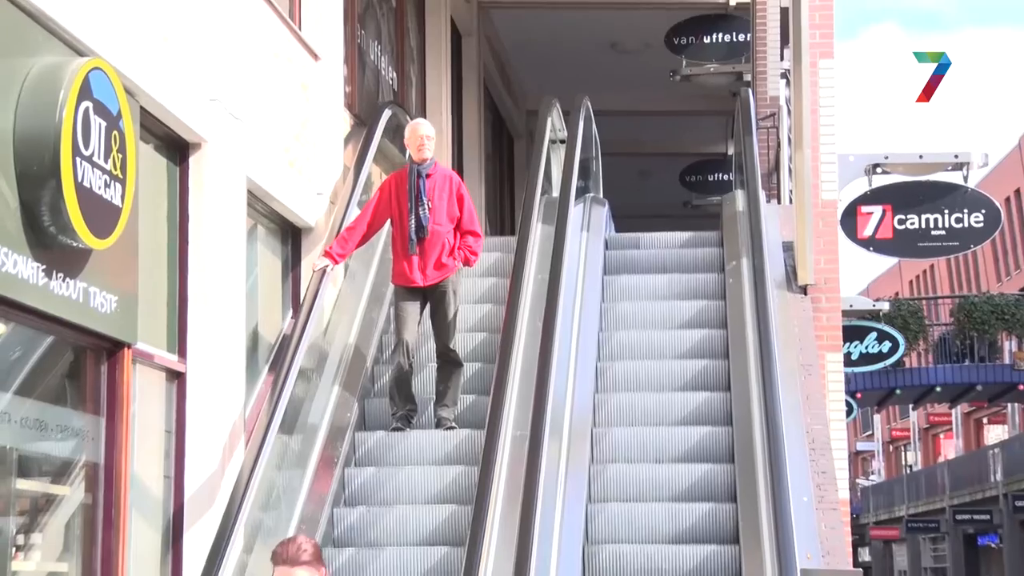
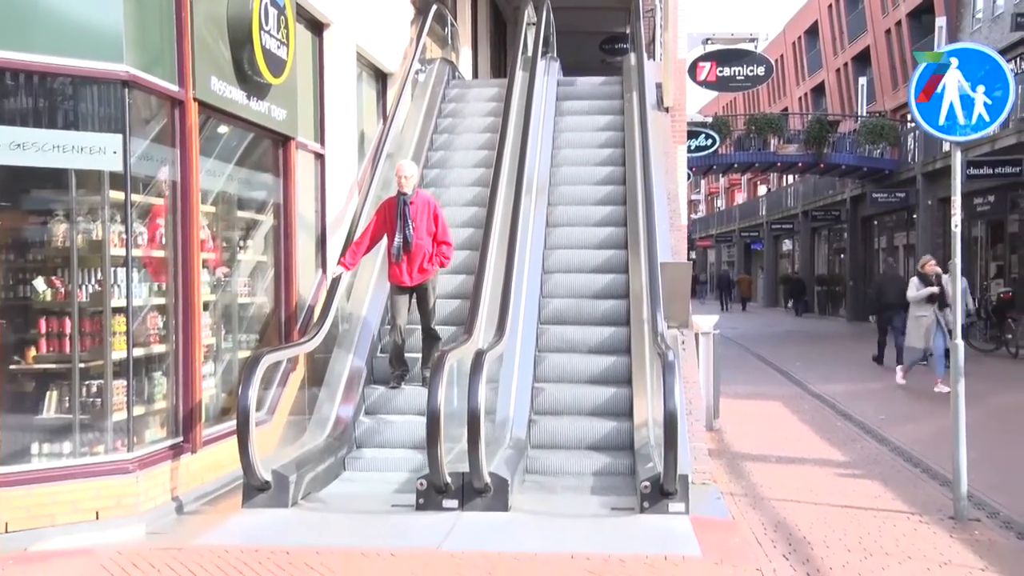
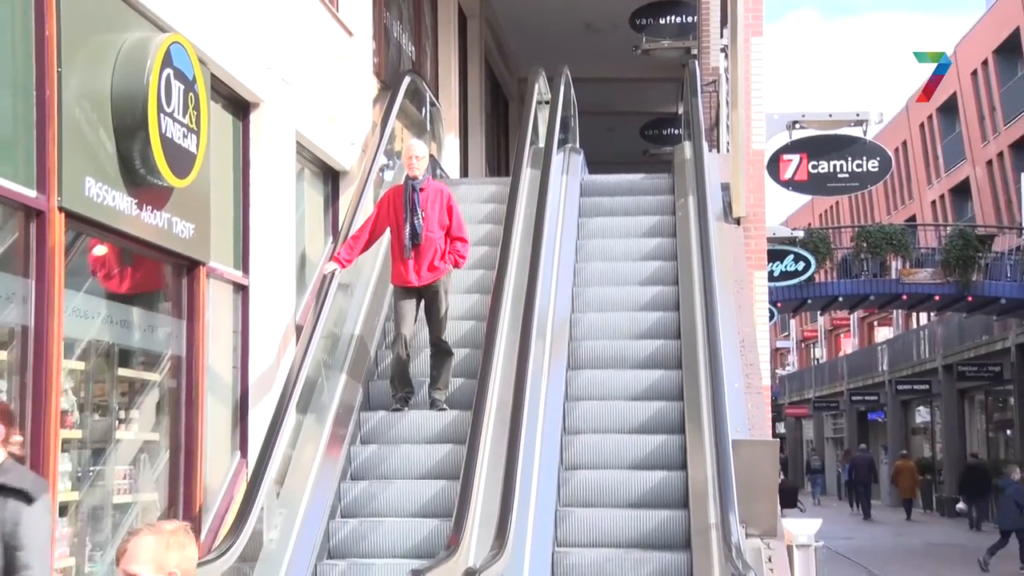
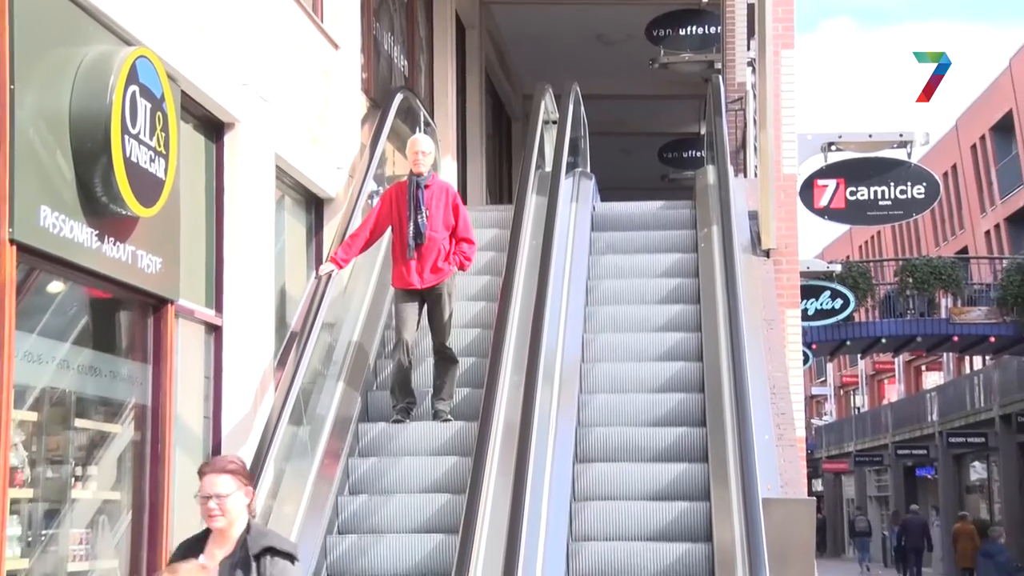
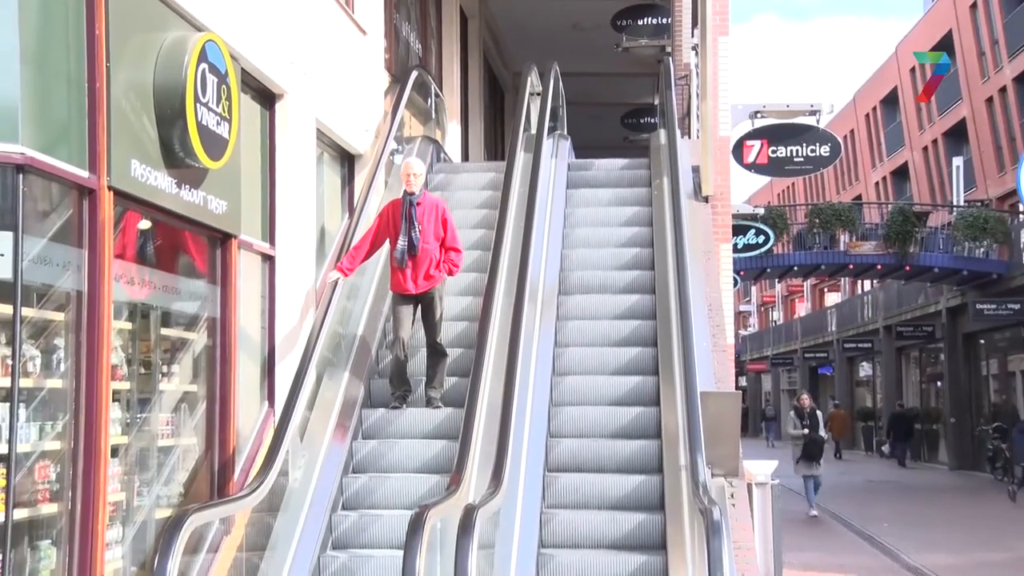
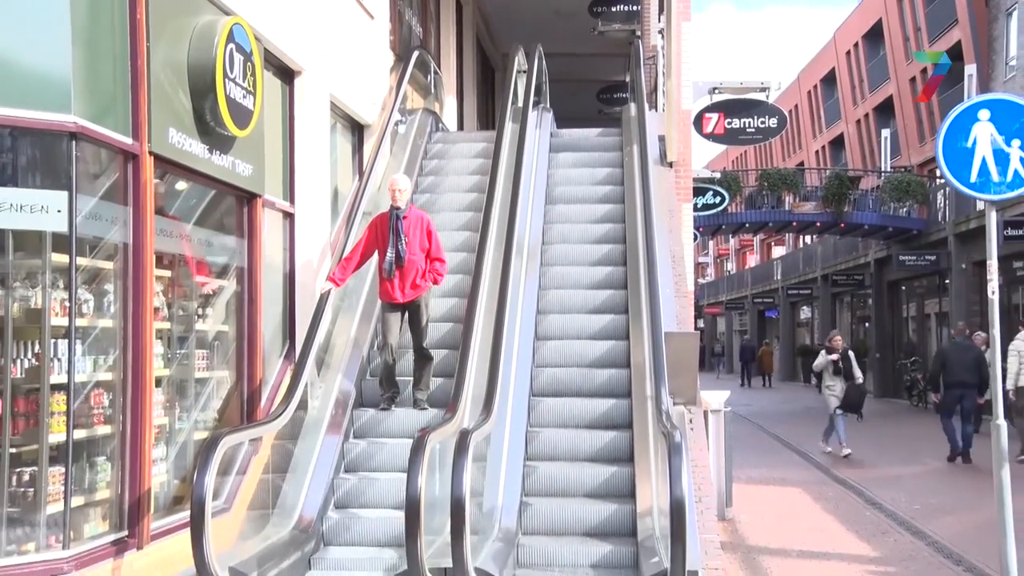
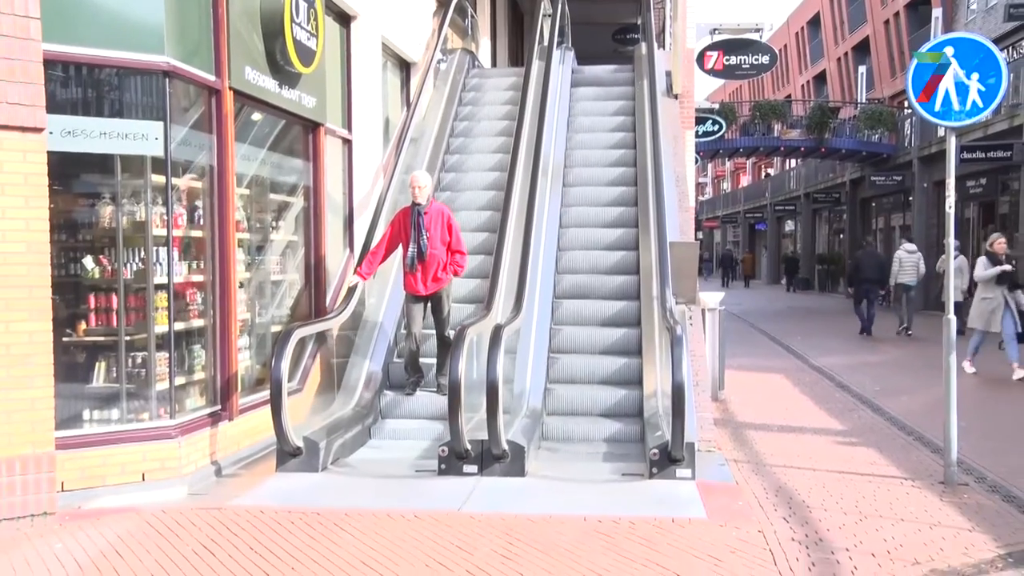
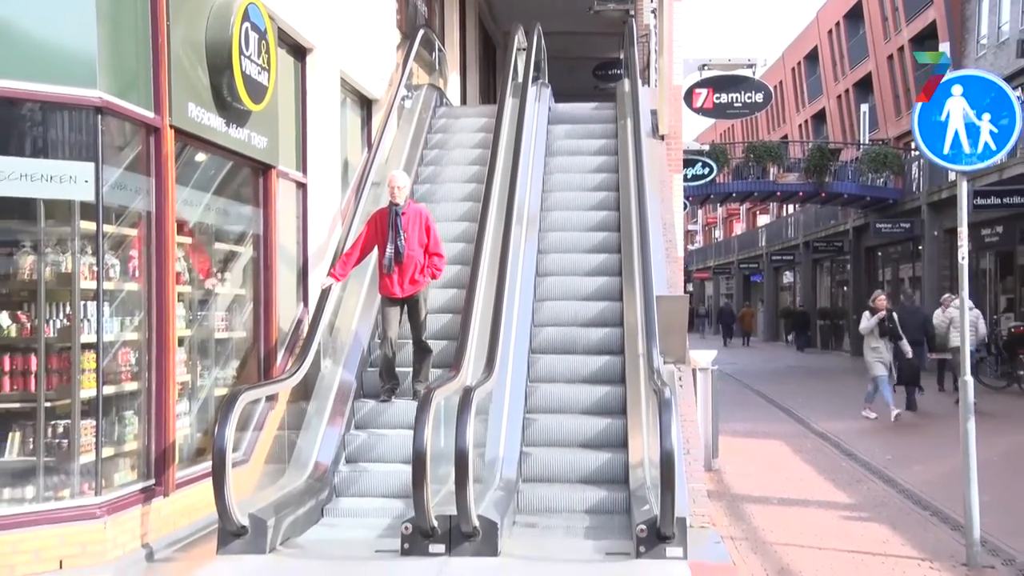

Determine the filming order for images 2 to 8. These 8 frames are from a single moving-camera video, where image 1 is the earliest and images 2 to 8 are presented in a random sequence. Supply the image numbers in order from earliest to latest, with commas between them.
4, 3, 5, 6, 8, 2, 7
